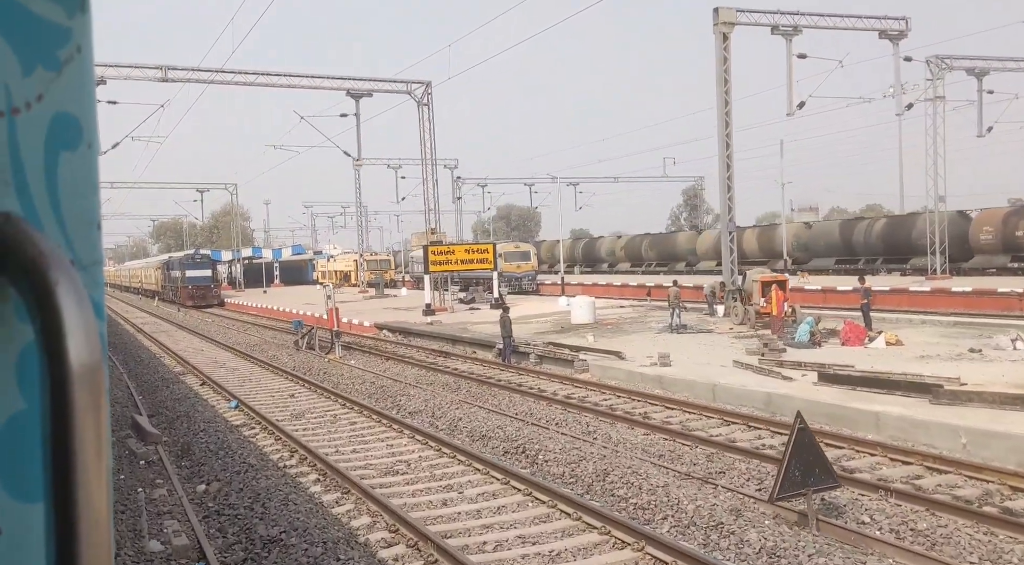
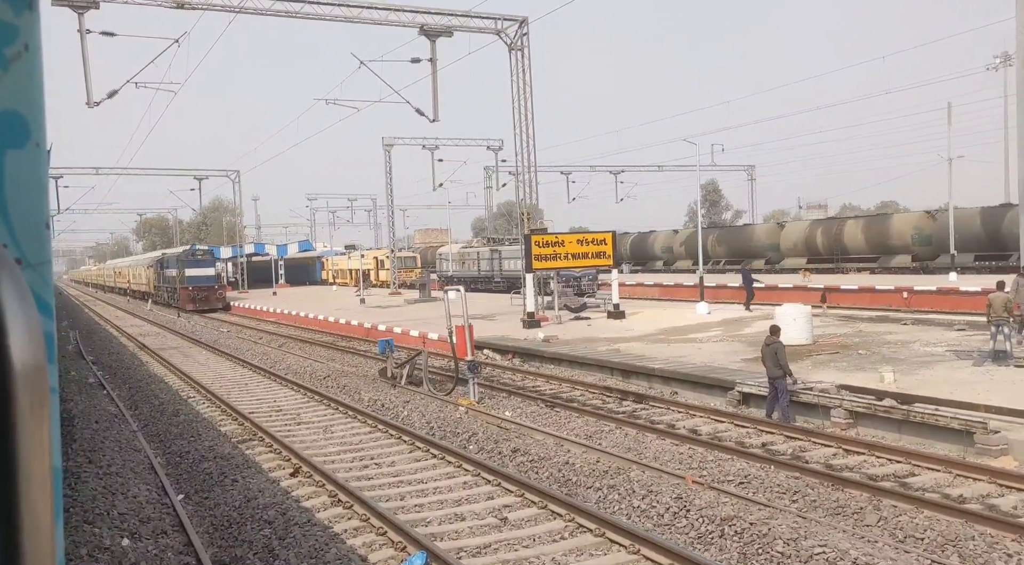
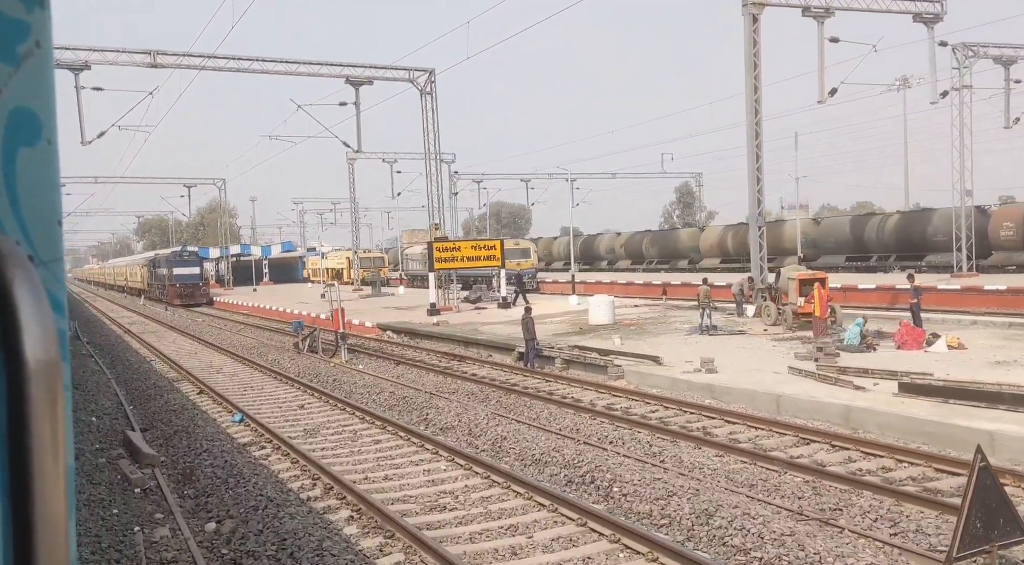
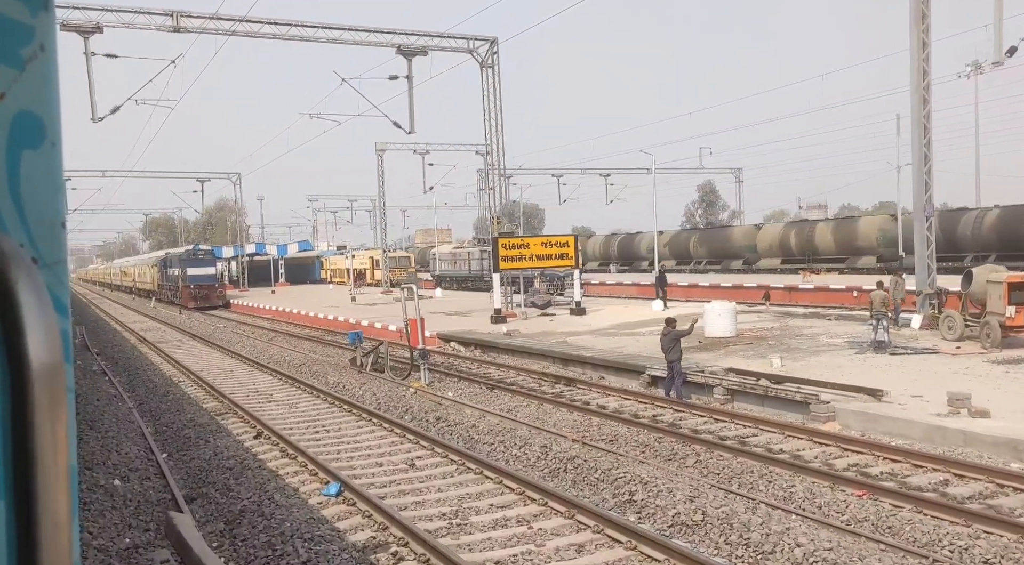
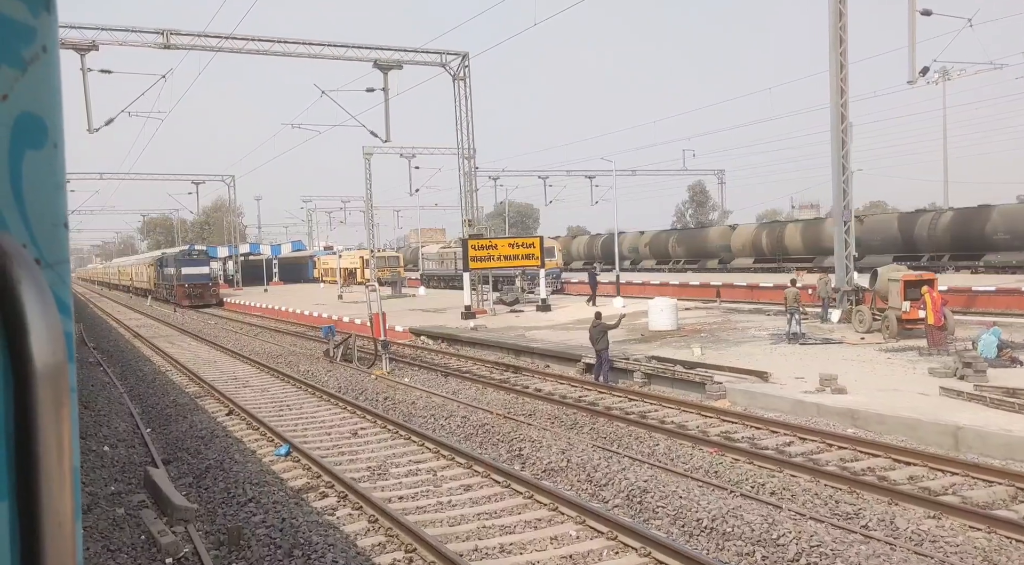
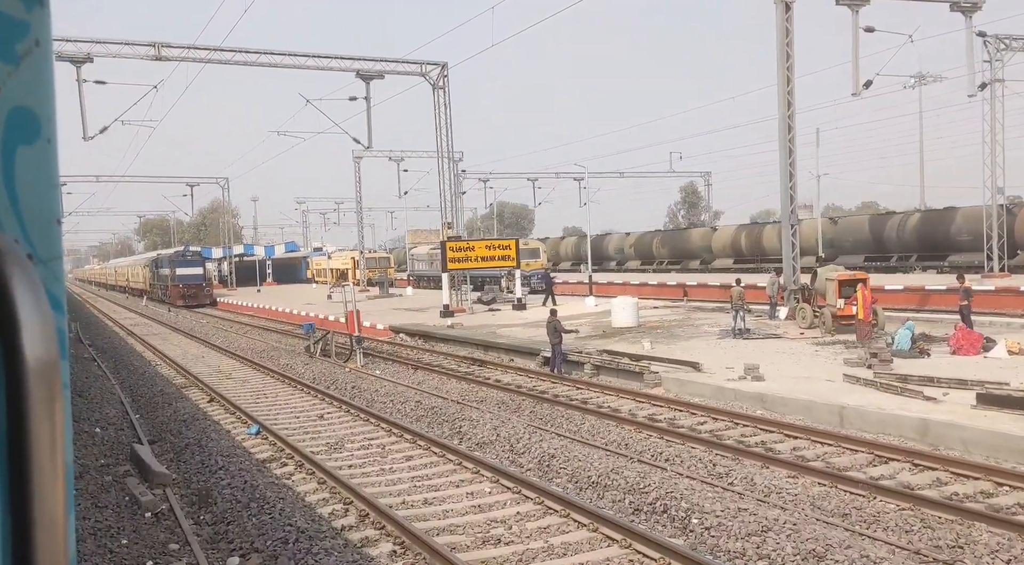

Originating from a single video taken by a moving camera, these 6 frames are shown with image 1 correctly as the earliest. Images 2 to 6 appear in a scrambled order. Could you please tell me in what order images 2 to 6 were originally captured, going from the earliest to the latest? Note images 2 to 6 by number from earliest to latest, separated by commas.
3, 6, 5, 4, 2
